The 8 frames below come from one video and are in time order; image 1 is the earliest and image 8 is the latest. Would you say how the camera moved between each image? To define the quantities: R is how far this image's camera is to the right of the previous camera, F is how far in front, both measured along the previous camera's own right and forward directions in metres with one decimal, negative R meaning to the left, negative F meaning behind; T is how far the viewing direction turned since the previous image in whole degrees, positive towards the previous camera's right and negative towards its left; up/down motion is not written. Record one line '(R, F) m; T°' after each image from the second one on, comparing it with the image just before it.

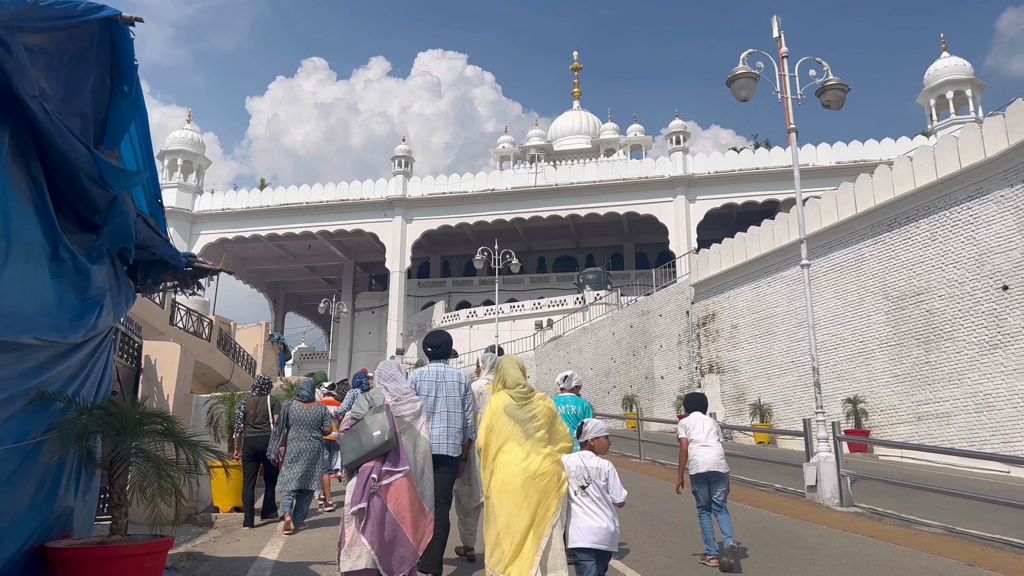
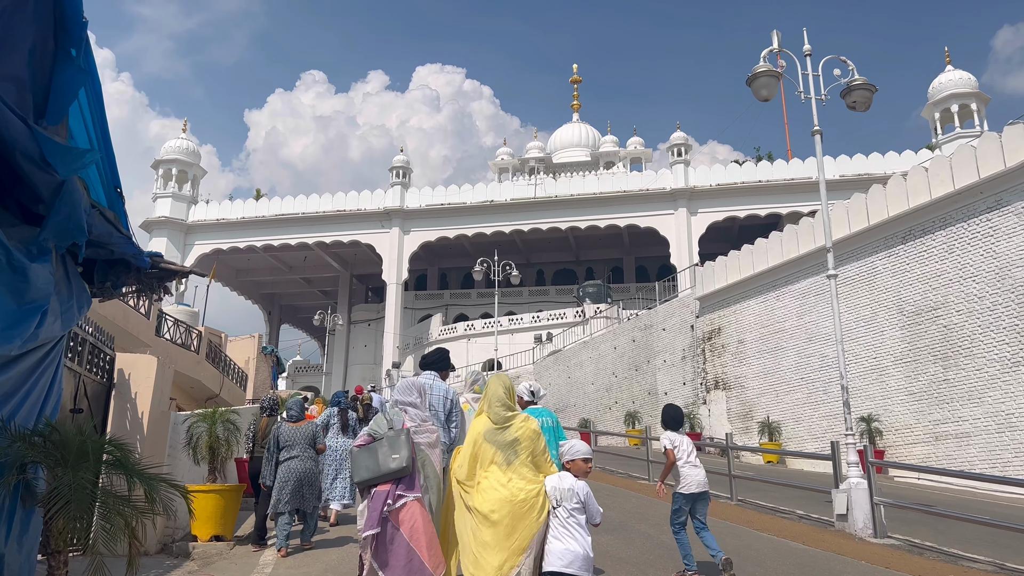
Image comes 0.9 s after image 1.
(-0.1, +0.5) m; 0°
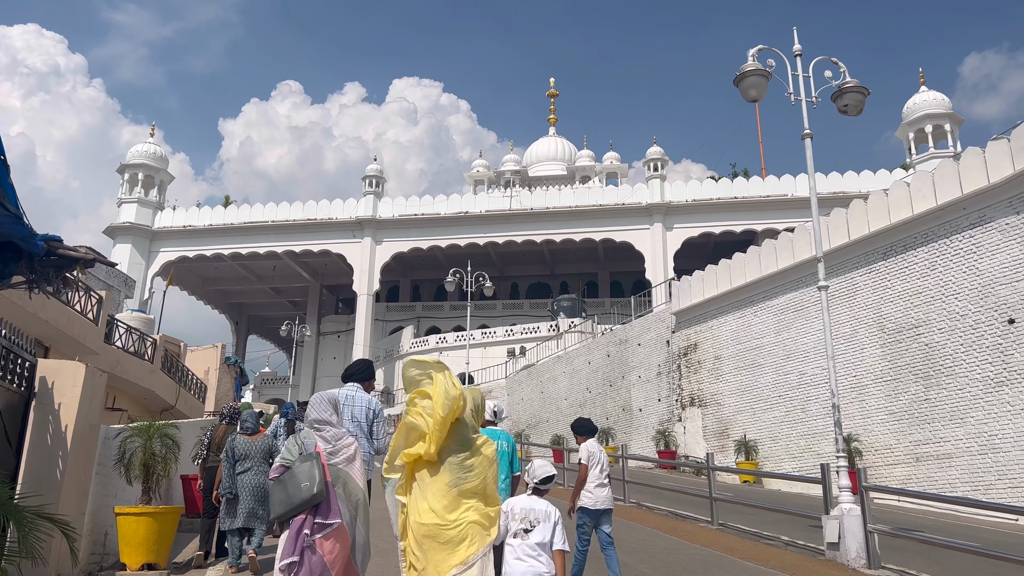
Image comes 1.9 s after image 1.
(0.0, +0.5) m; +2°
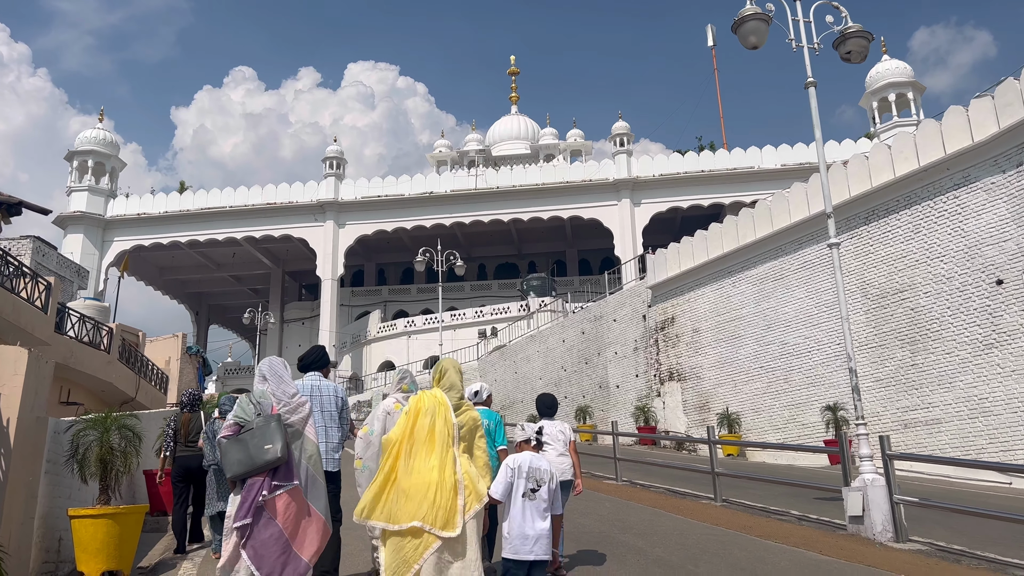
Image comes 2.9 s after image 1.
(-0.2, +0.5) m; +3°
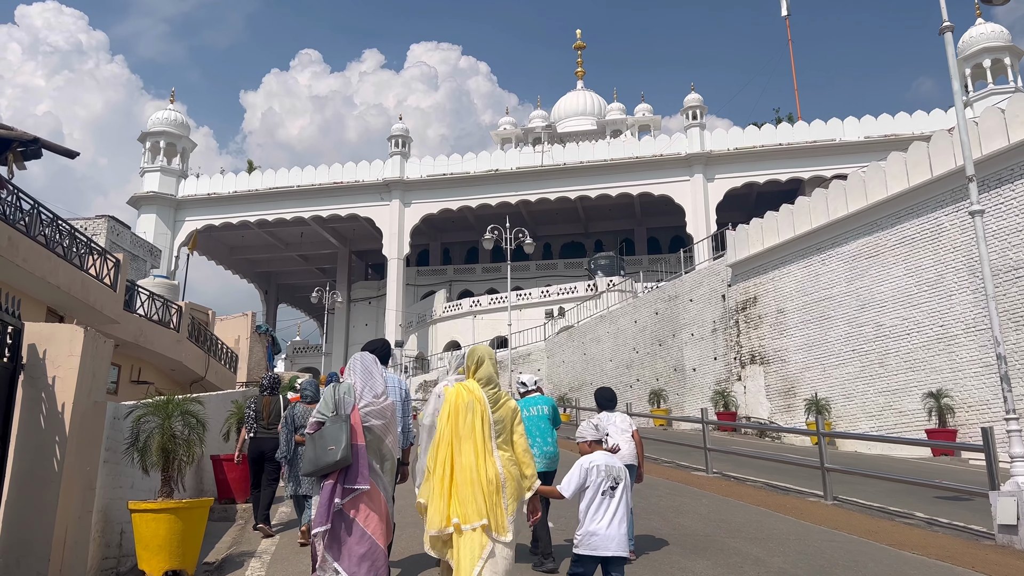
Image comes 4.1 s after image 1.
(-0.2, +0.6) m; -4°
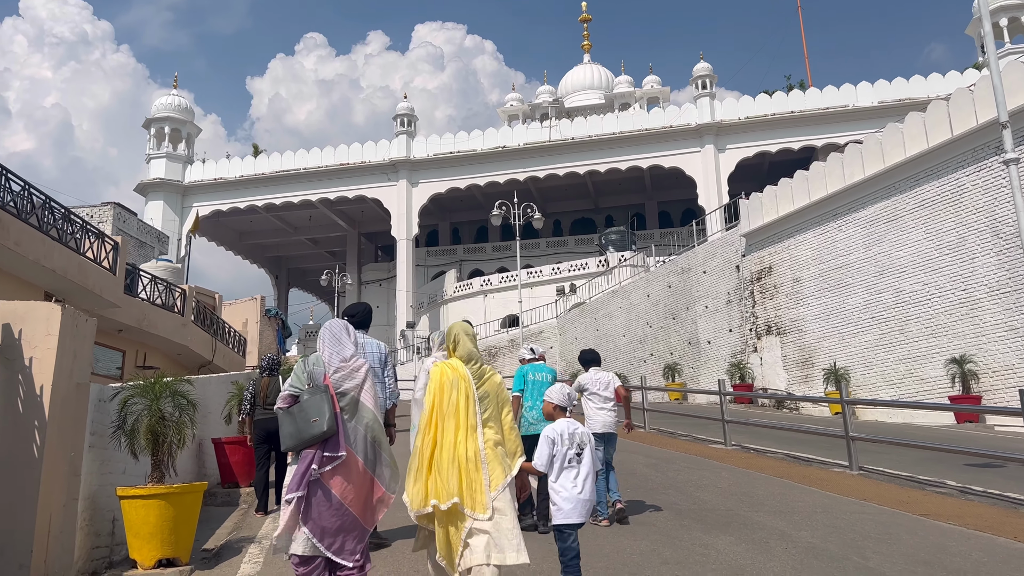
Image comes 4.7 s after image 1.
(0.0, +0.3) m; -1°
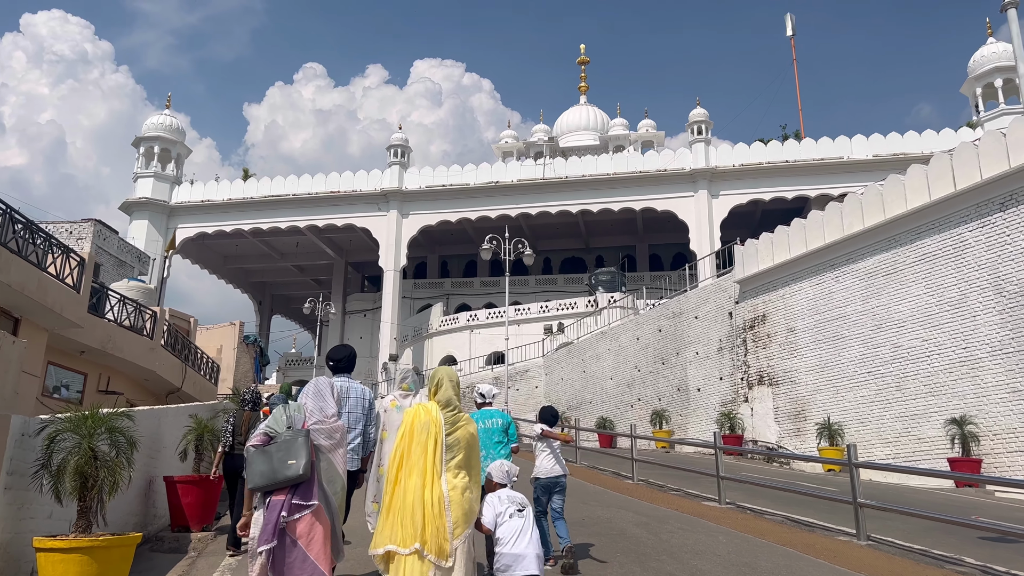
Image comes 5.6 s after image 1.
(0.0, +0.5) m; +1°
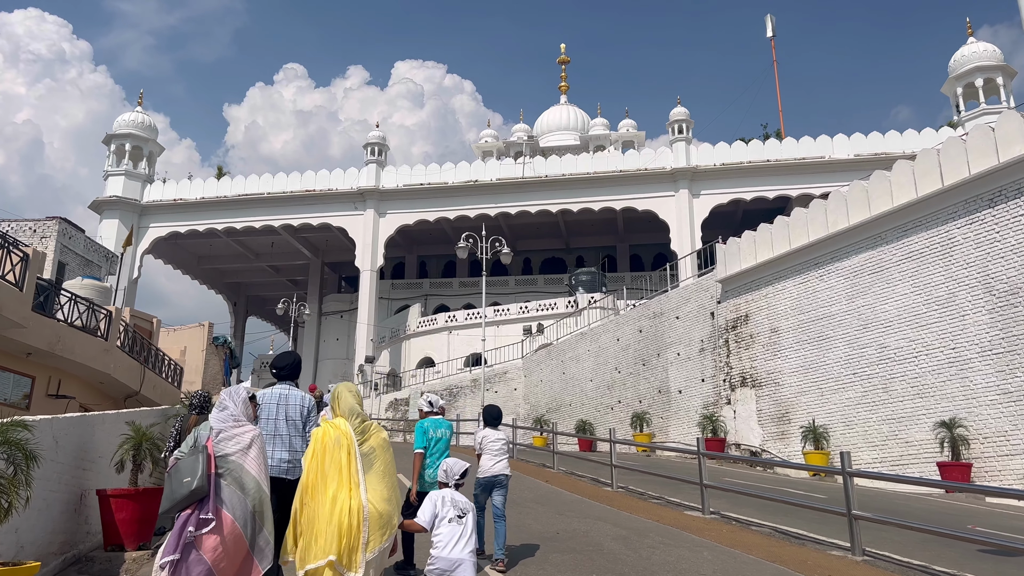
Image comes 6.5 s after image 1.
(+0.1, +0.5) m; +1°
